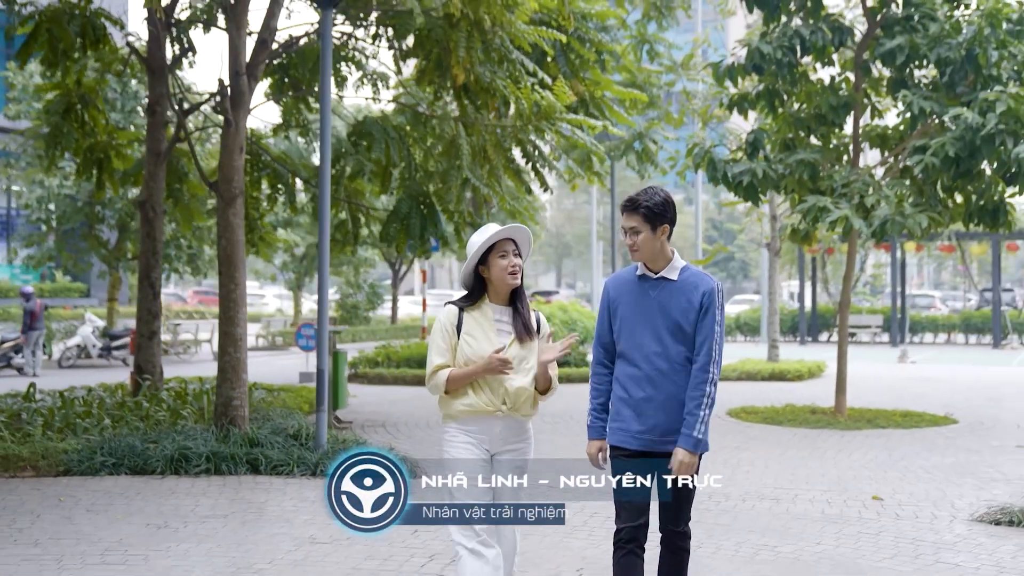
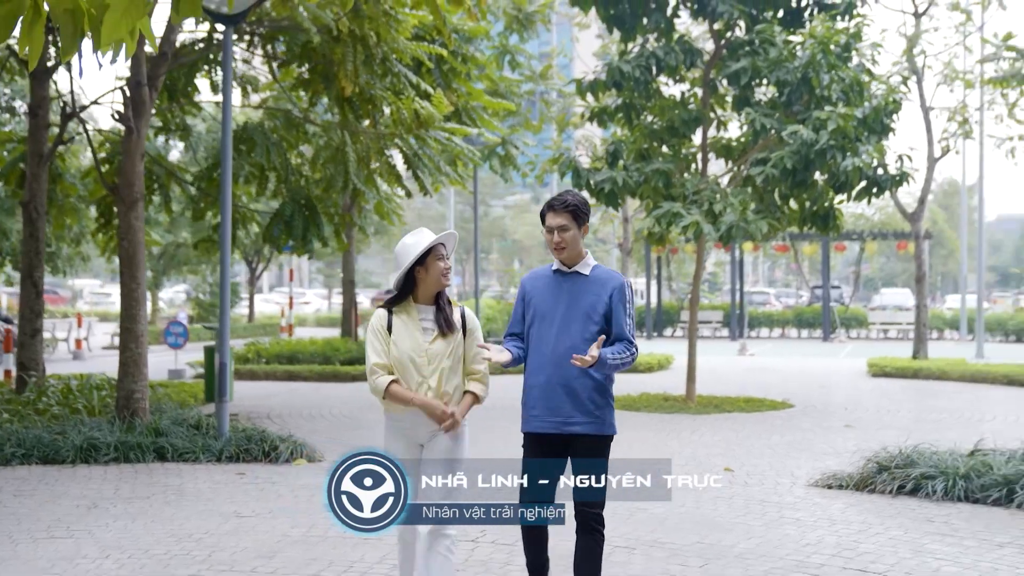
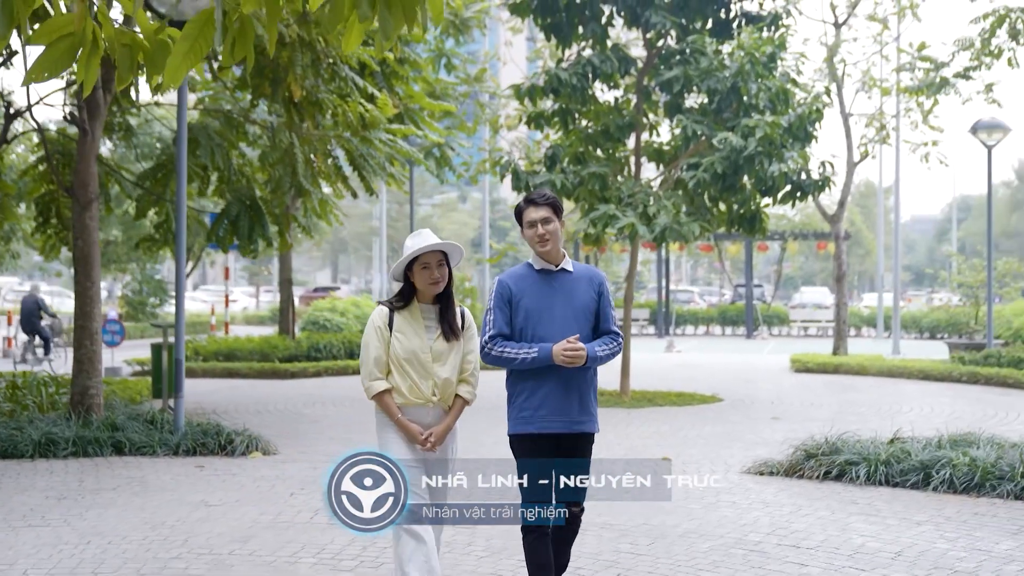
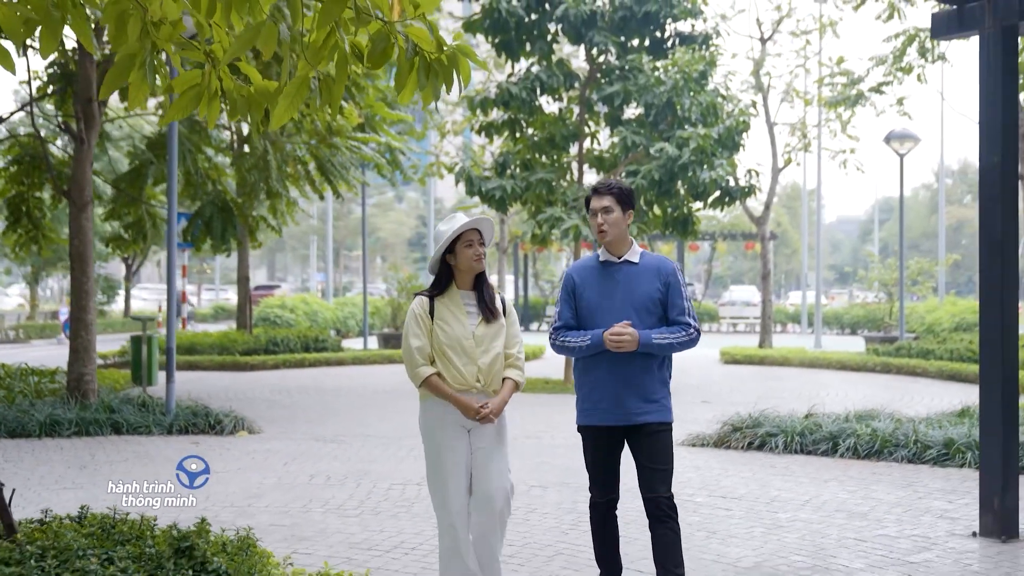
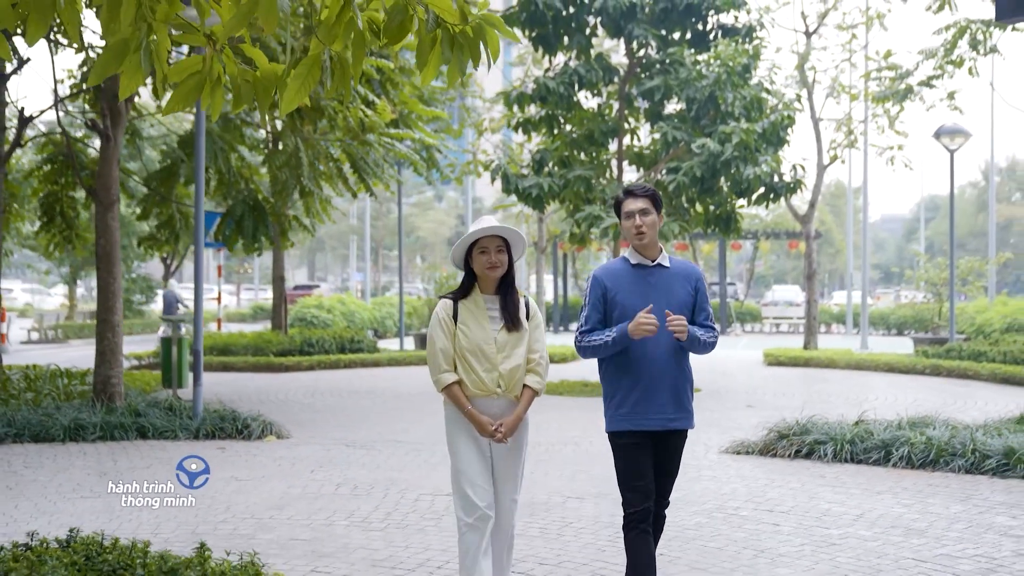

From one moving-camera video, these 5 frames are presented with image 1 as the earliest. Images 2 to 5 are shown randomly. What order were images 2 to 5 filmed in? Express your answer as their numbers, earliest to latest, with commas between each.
2, 3, 5, 4
